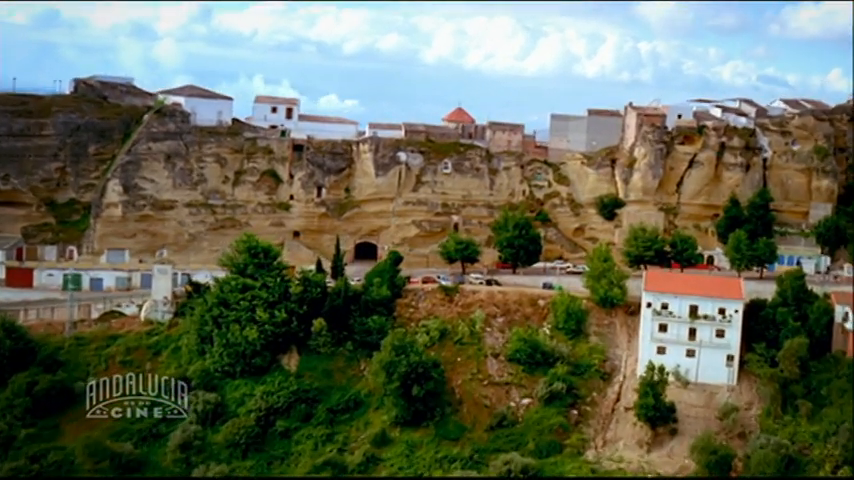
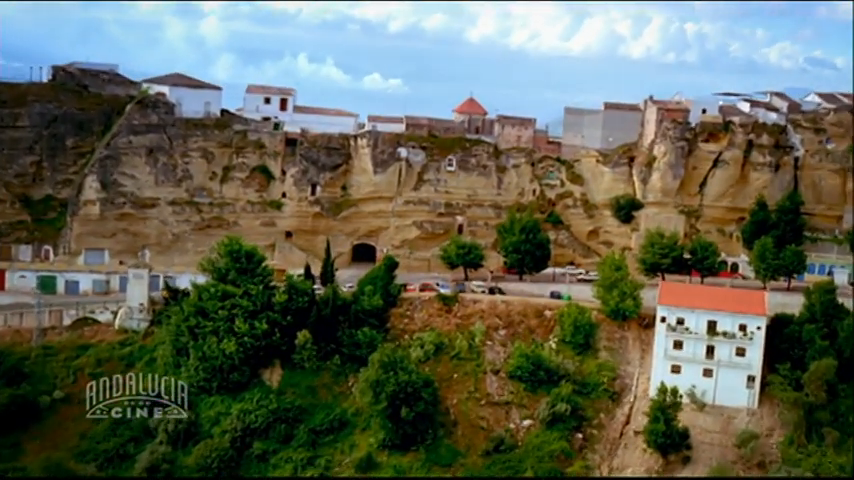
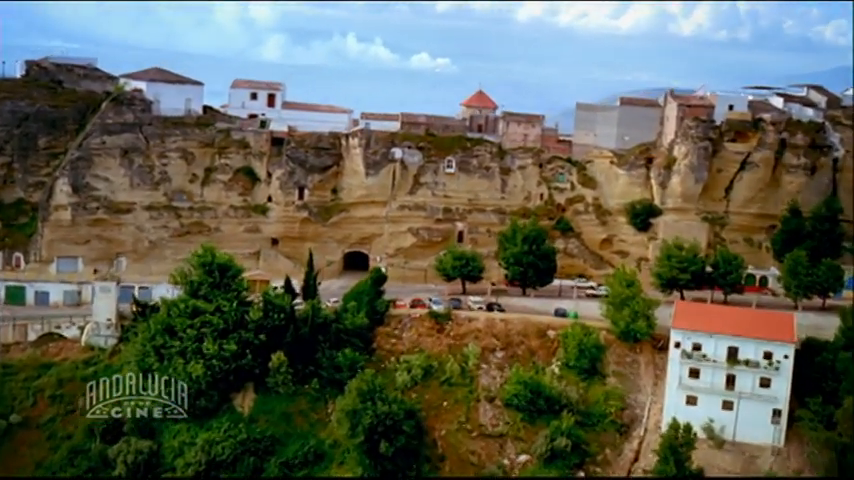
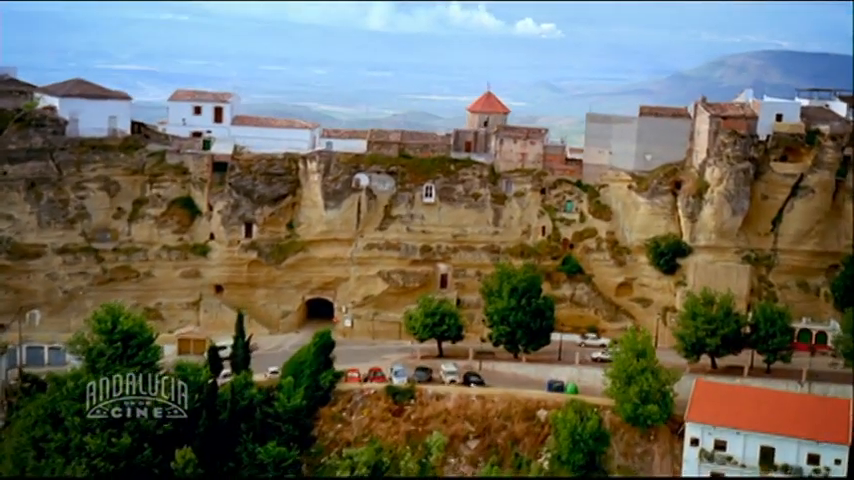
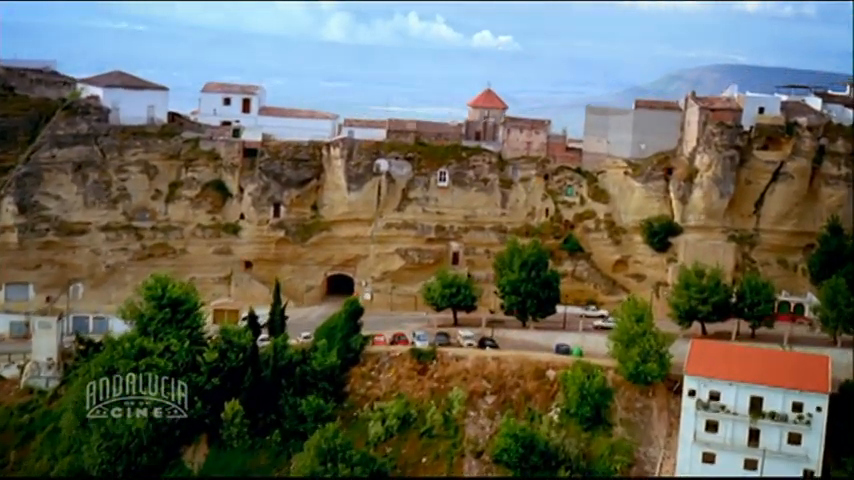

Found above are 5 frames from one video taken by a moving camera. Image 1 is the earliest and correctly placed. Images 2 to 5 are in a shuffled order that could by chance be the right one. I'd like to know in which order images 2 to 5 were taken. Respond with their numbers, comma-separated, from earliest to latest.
2, 3, 5, 4
